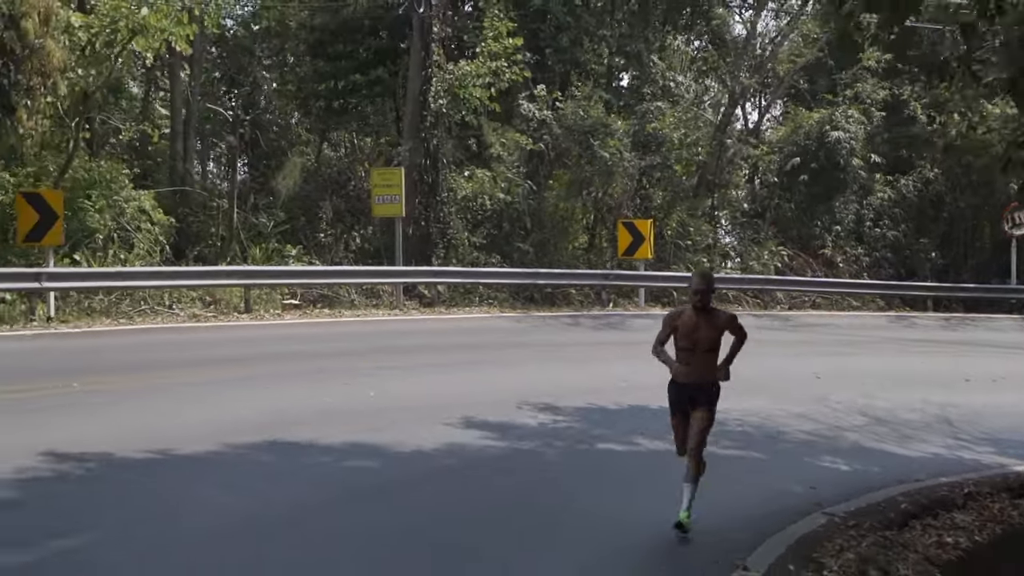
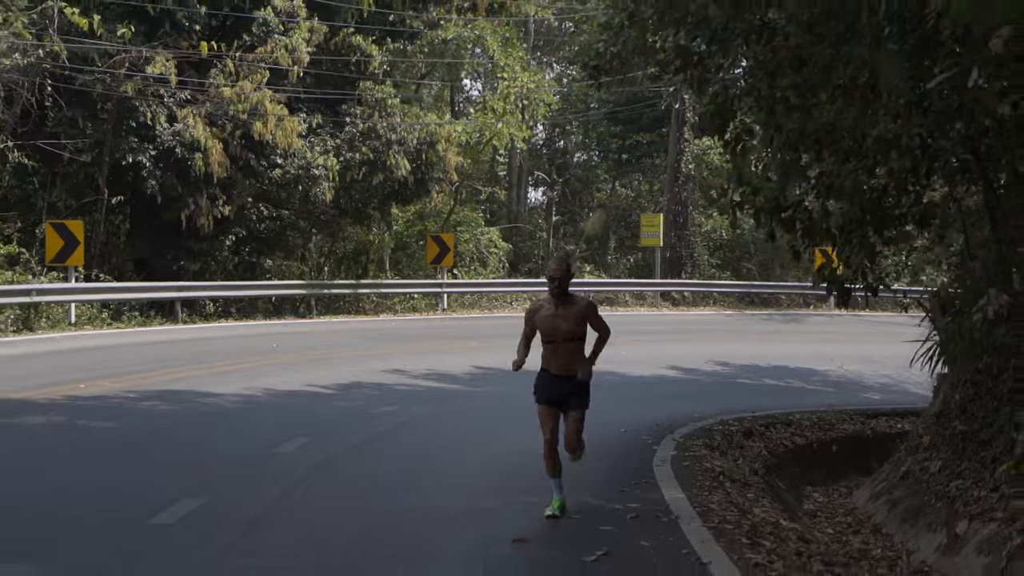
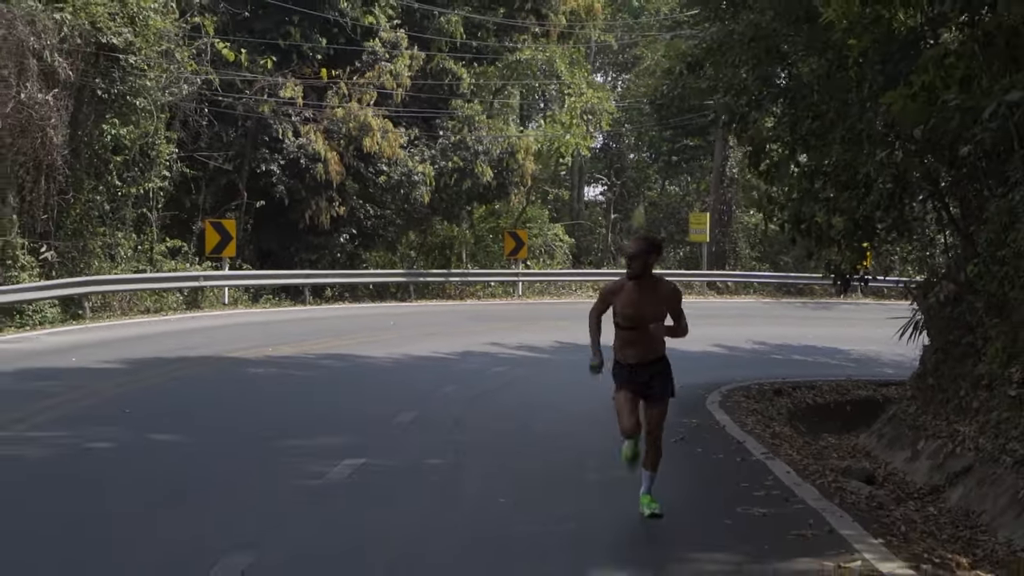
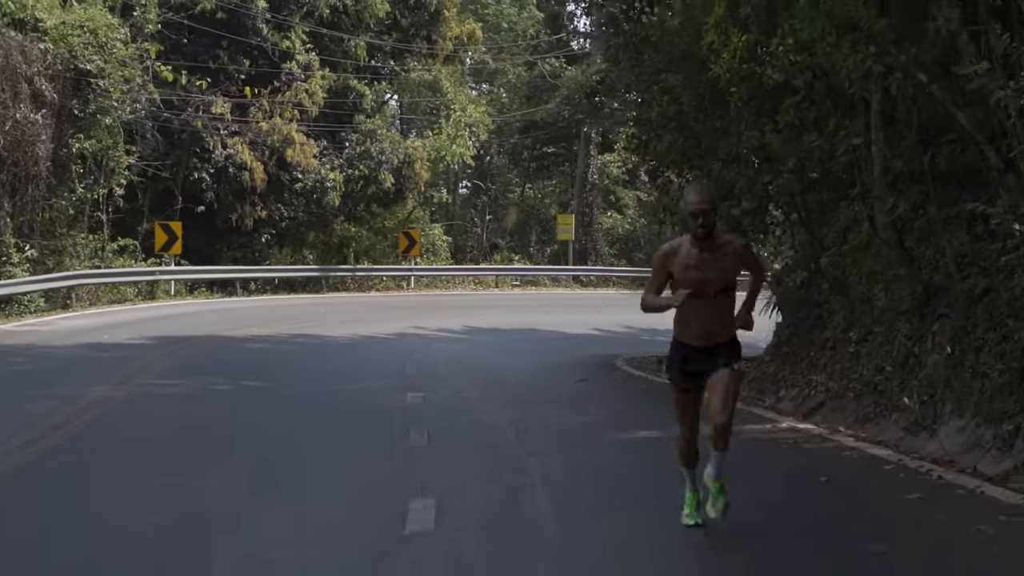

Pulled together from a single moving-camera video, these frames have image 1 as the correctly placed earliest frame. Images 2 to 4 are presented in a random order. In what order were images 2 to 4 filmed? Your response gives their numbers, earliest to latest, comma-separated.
2, 3, 4
